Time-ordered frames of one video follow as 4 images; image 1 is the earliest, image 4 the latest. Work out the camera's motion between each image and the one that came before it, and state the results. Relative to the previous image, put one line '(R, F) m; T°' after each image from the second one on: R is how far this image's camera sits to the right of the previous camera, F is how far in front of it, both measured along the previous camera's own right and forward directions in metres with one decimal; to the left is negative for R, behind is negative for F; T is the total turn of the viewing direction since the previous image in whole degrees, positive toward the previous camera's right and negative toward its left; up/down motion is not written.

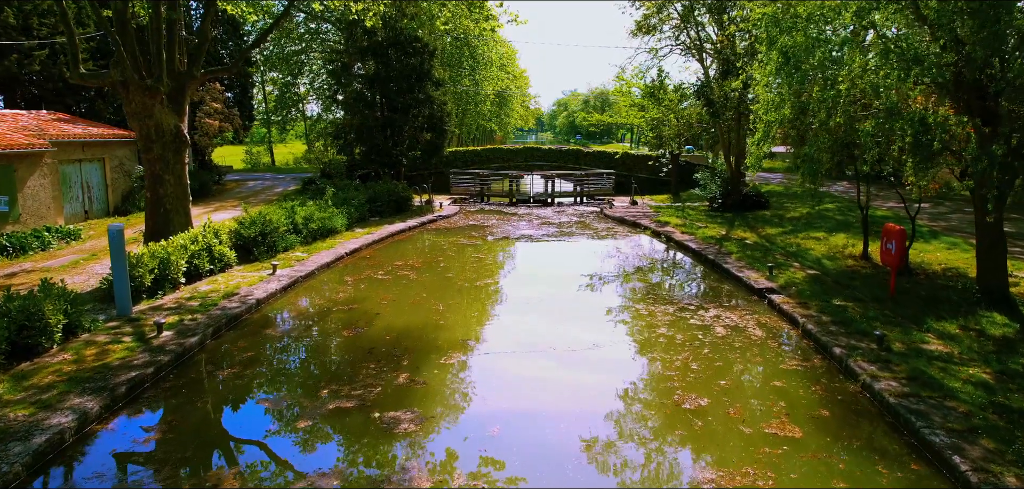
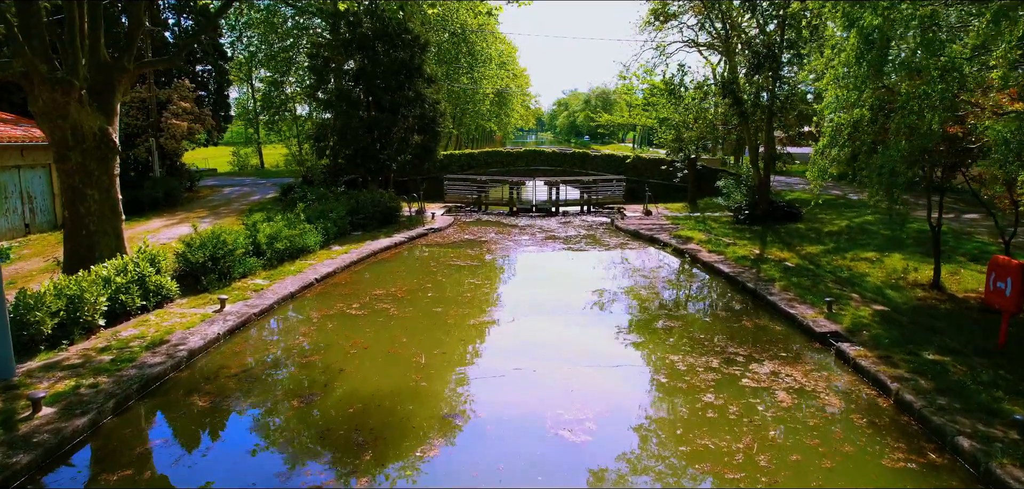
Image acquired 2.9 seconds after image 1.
(0.0, +1.5) m; 0°
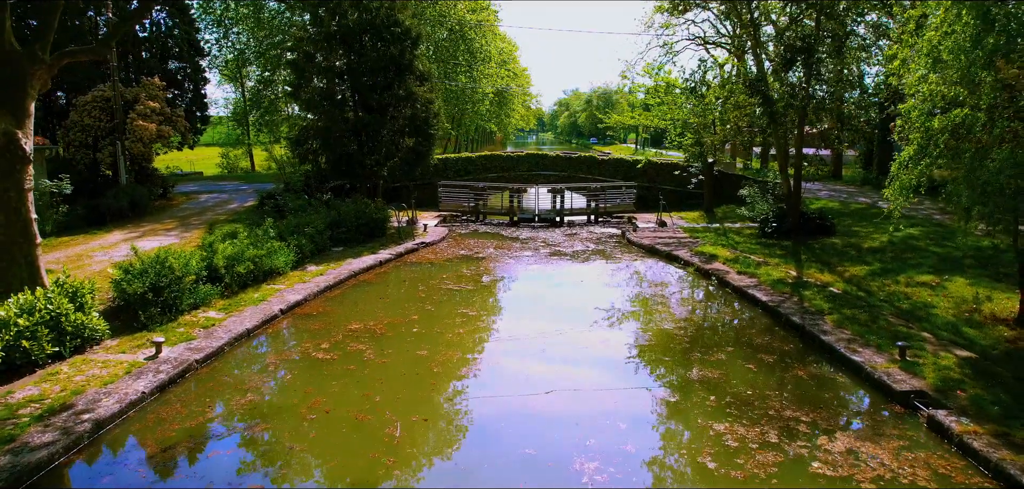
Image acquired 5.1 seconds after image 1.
(0.0, +1.3) m; 0°
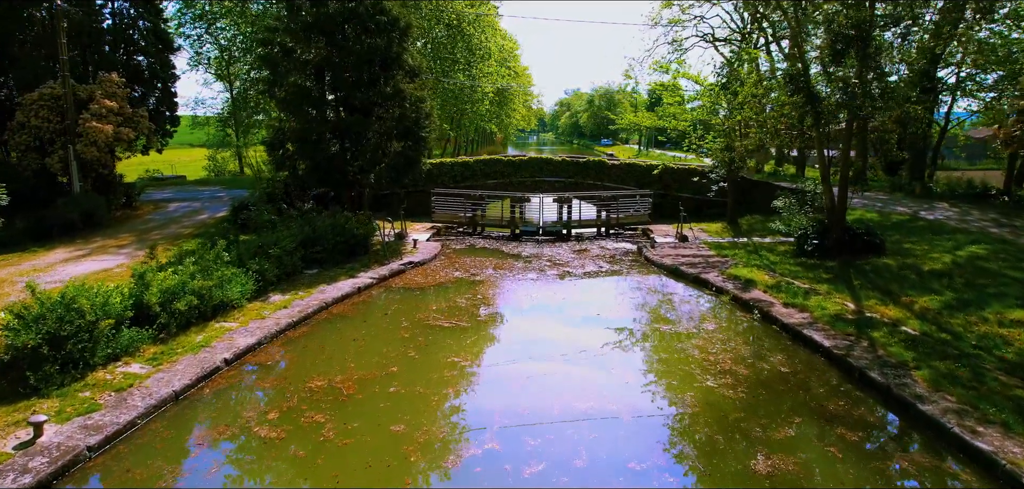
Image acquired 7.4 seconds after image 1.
(0.0, +1.4) m; 0°
